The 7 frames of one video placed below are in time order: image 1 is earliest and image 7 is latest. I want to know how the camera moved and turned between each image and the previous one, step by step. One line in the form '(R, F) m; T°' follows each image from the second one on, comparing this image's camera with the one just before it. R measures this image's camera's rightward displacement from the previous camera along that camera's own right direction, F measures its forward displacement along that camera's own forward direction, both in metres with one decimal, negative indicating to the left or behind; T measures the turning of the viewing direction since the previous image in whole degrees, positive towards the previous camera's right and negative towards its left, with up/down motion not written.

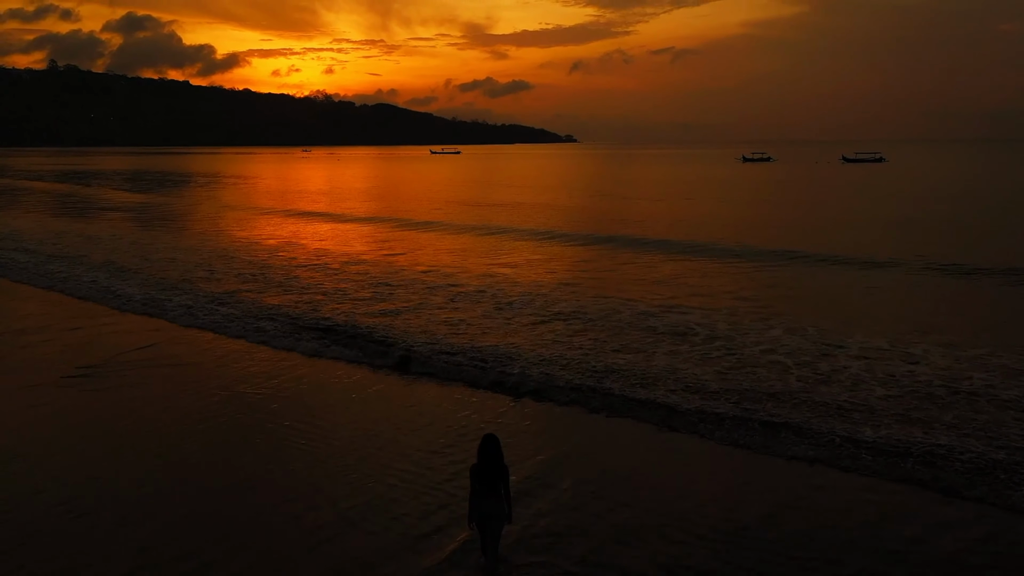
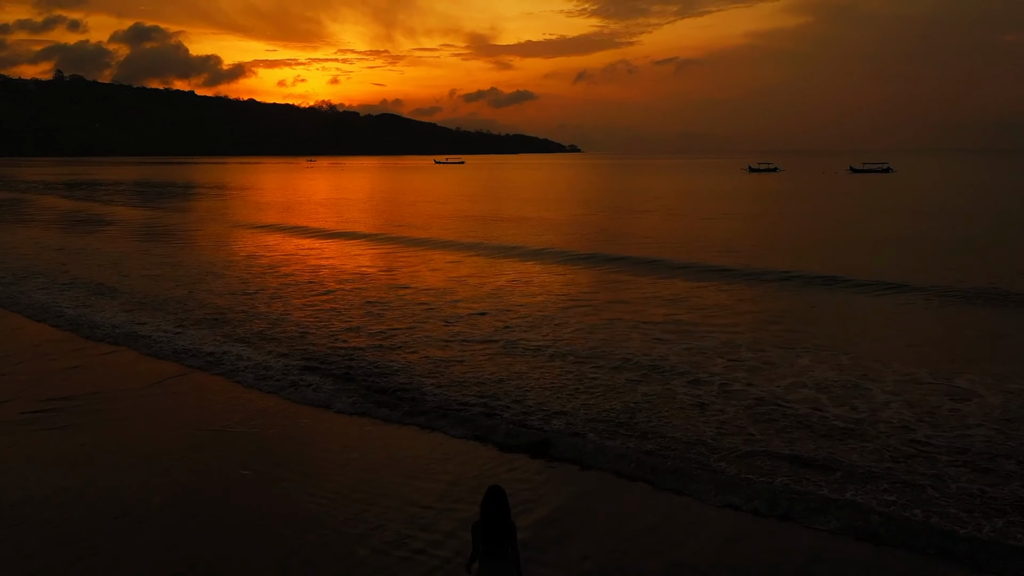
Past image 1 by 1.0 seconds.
(0.0, +0.8) m; 0°
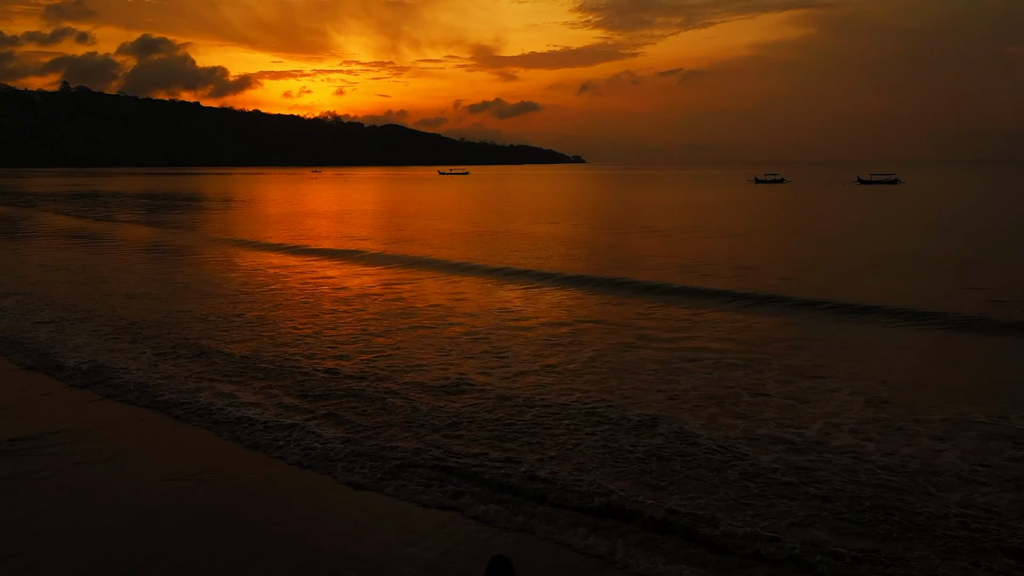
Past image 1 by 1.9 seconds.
(0.0, +0.9) m; 0°
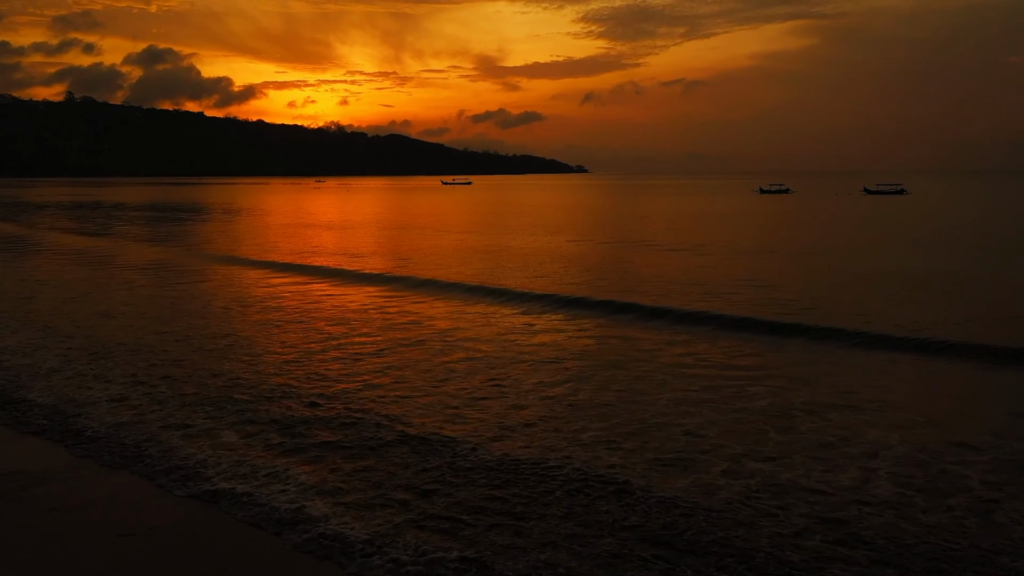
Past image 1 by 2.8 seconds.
(-0.1, +0.8) m; 0°
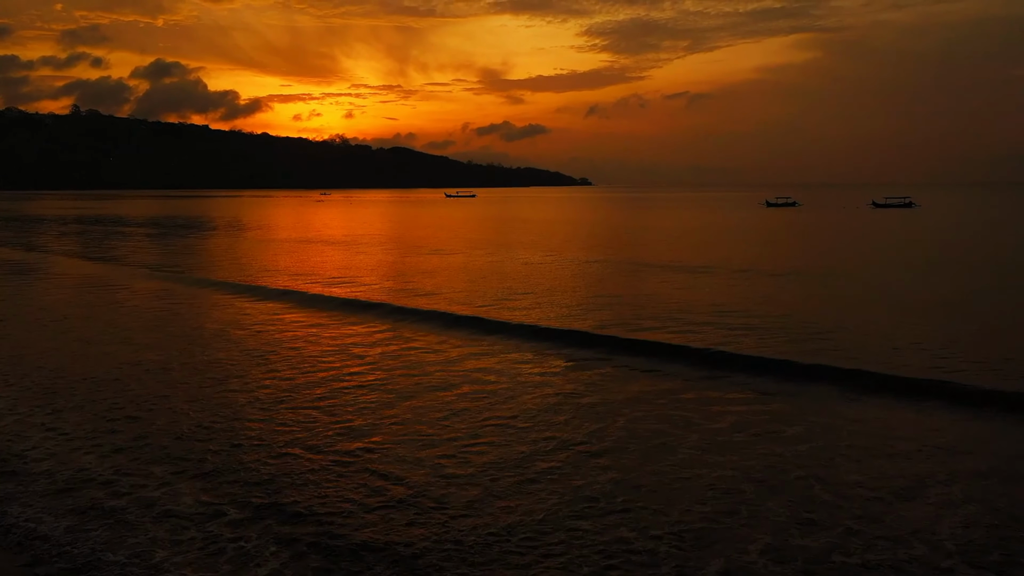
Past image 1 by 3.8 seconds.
(-0.1, +1.0) m; 0°
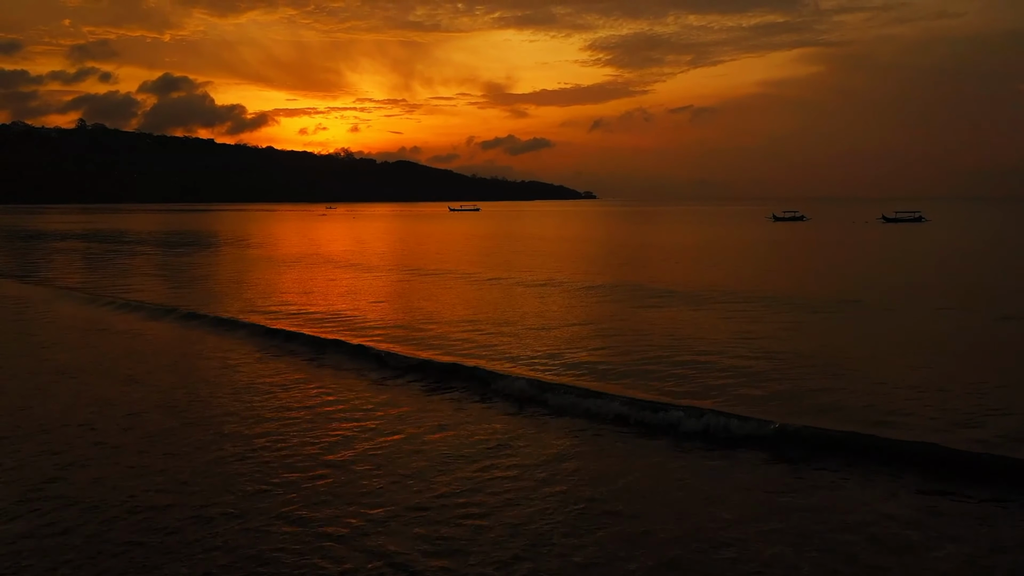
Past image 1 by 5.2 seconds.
(-0.2, +1.3) m; 0°
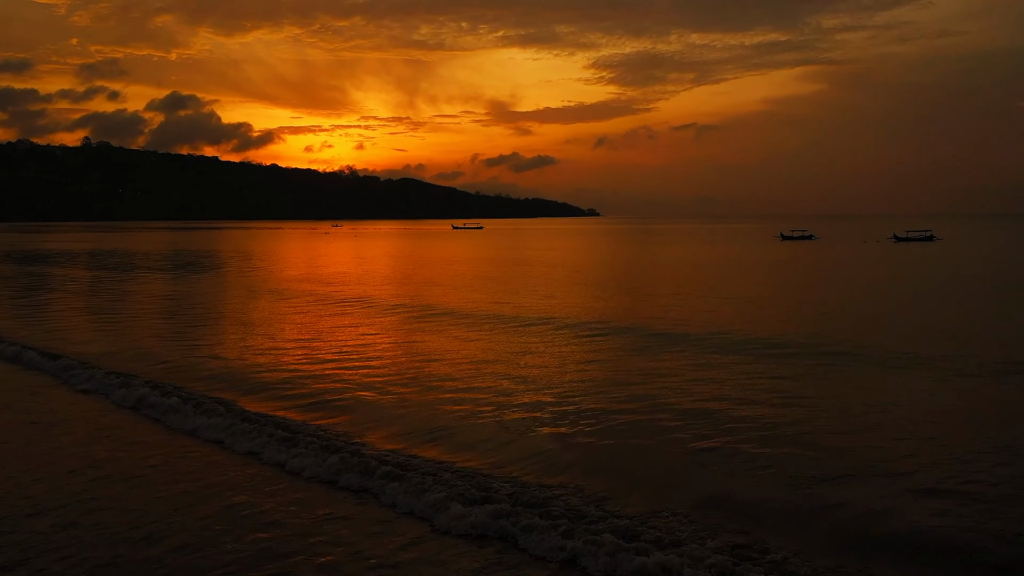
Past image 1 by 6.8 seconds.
(-0.3, +1.7) m; 0°
